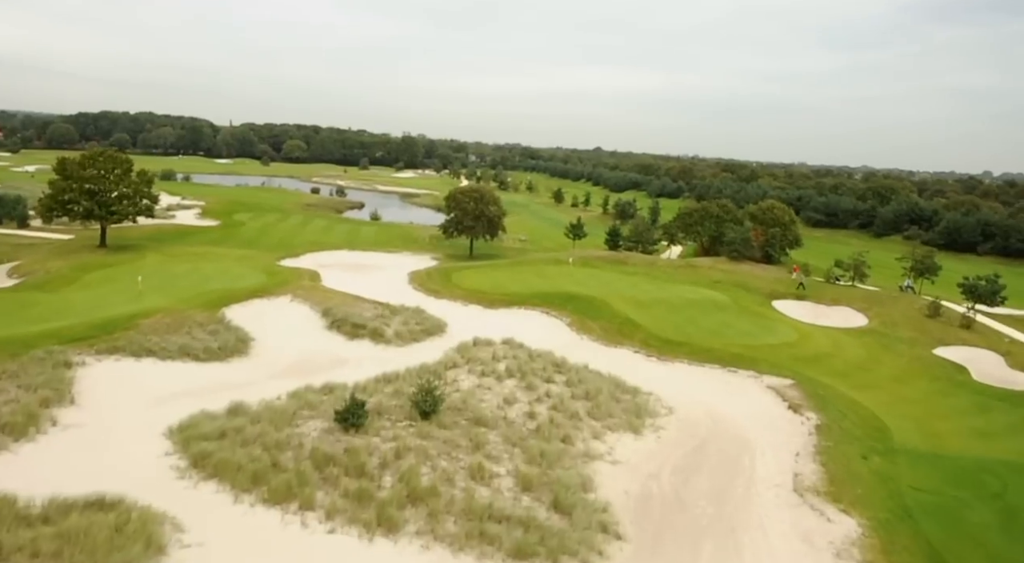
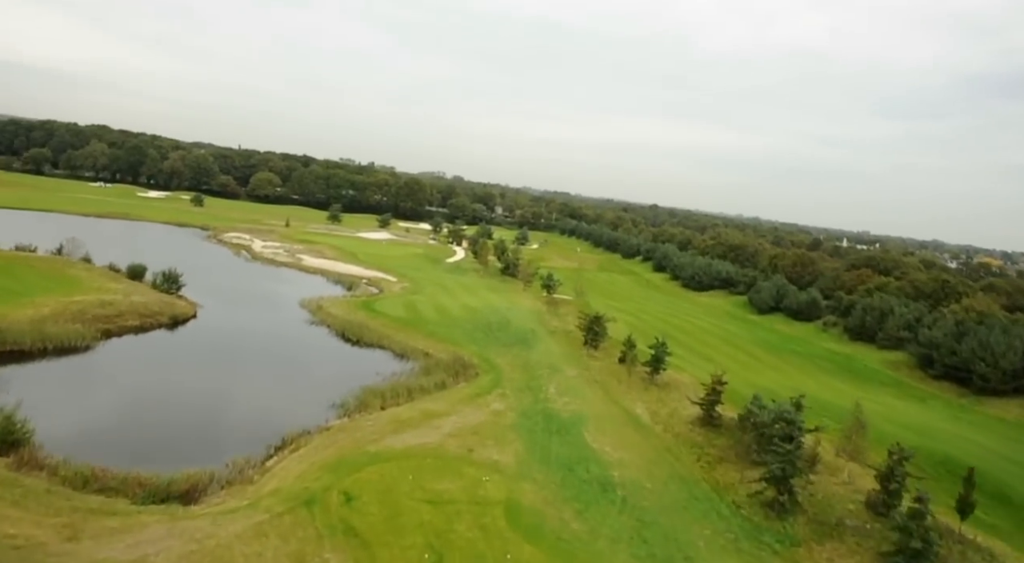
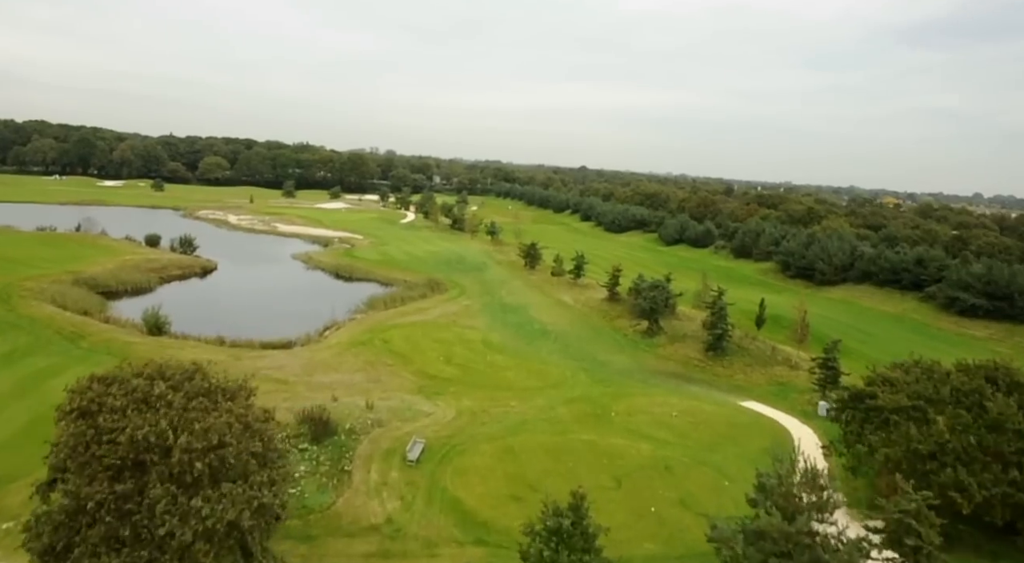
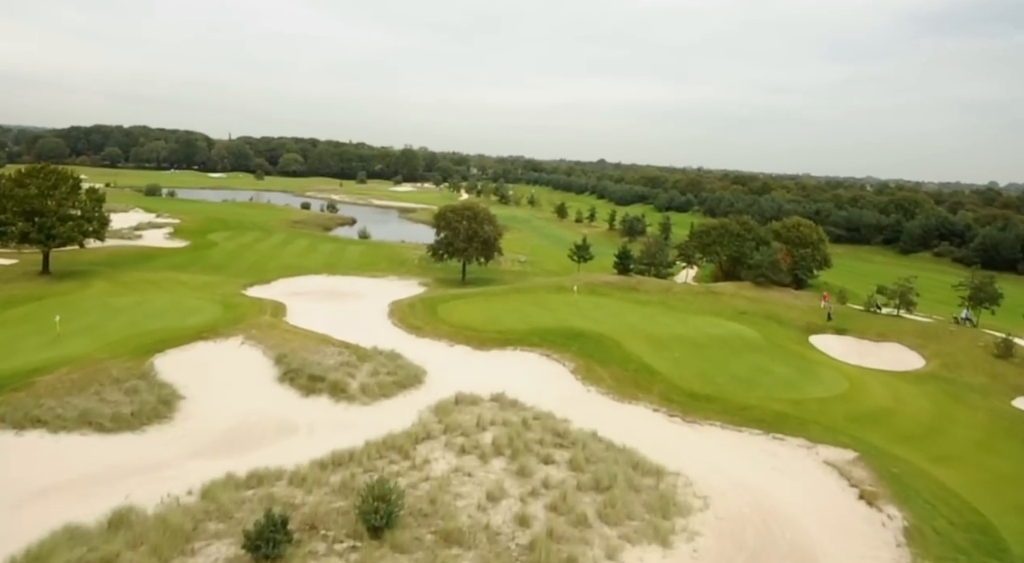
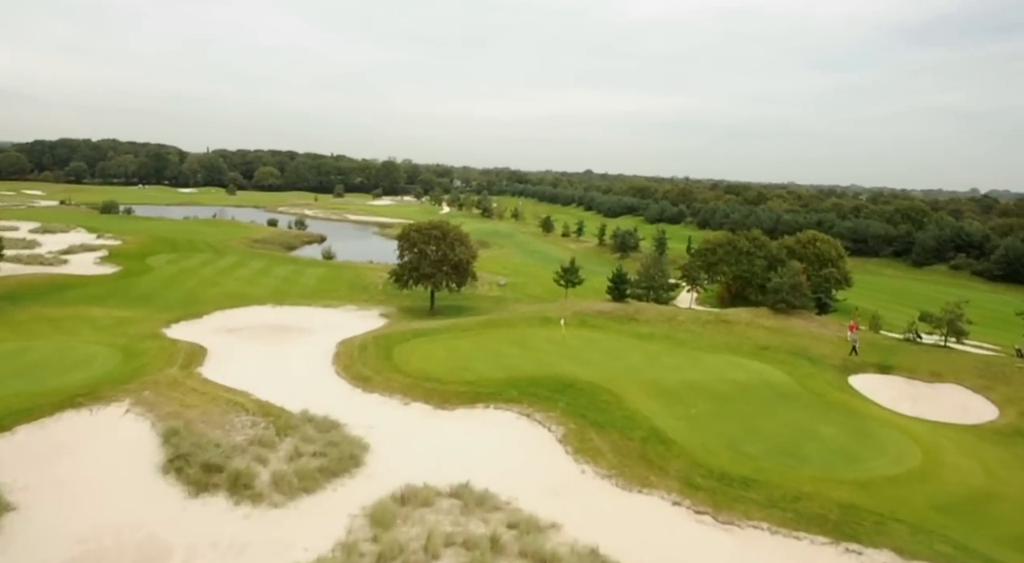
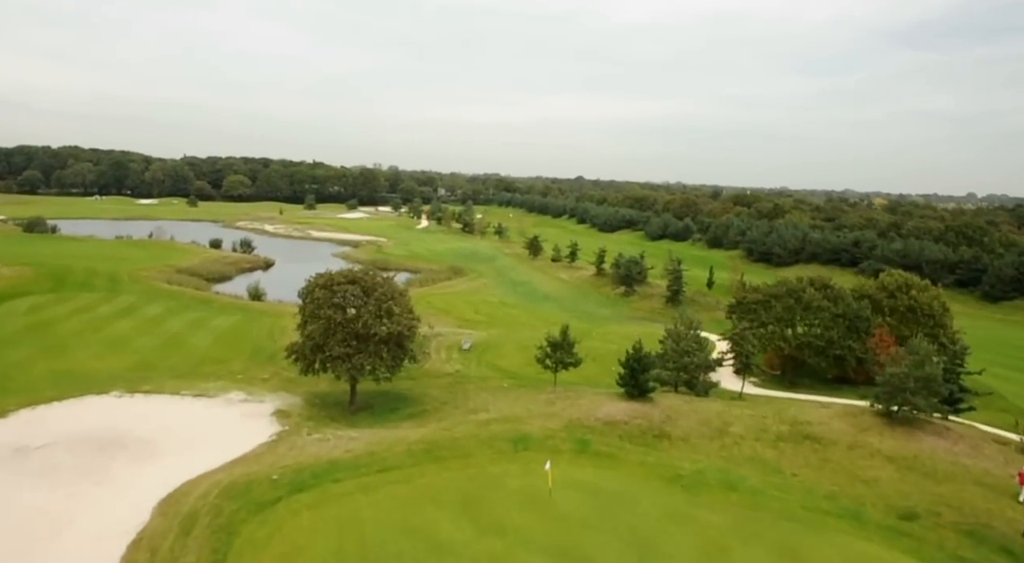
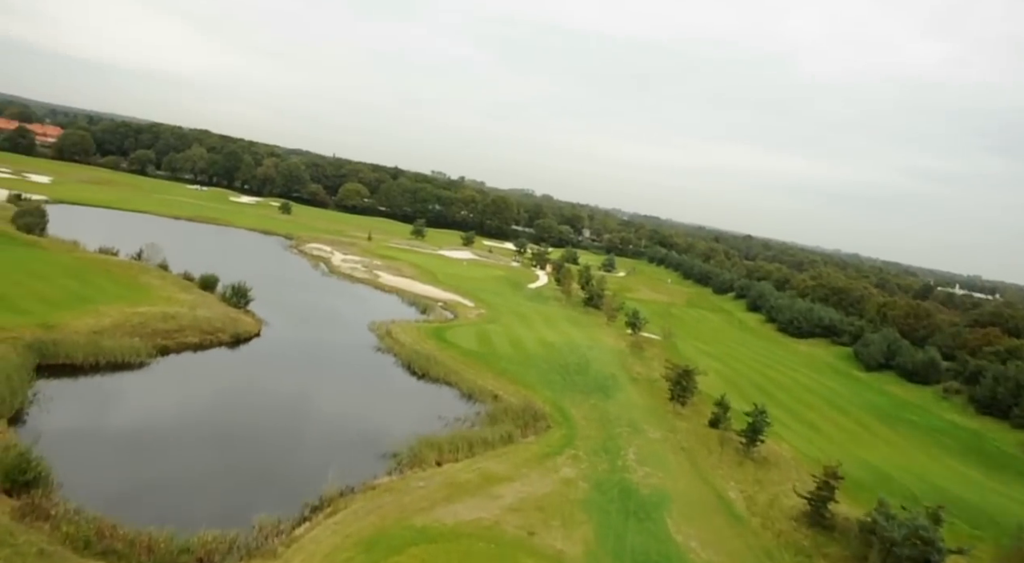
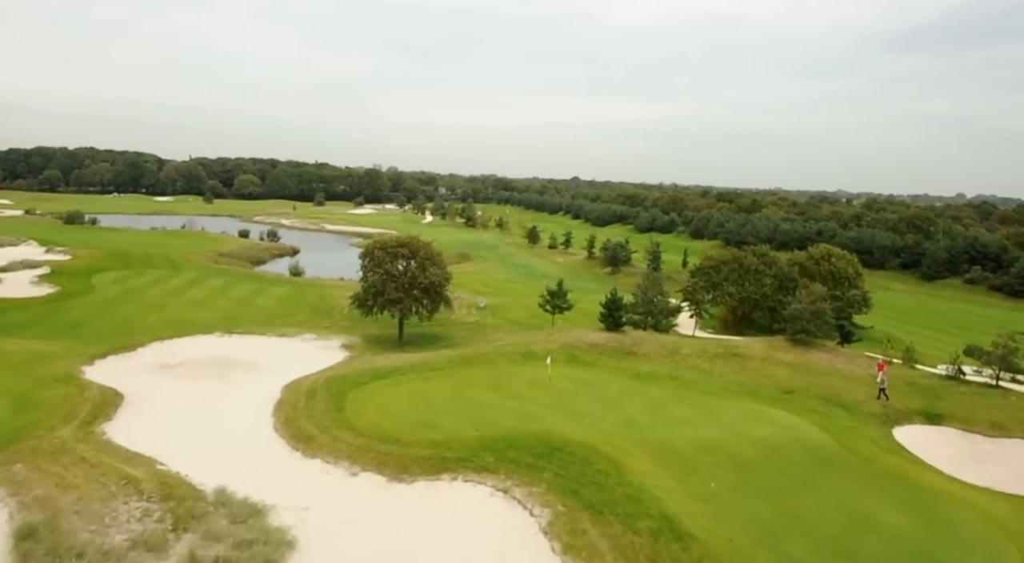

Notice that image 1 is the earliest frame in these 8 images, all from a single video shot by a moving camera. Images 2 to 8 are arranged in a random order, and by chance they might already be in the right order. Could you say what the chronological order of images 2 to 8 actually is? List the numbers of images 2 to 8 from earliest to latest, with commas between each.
4, 5, 8, 6, 3, 2, 7
